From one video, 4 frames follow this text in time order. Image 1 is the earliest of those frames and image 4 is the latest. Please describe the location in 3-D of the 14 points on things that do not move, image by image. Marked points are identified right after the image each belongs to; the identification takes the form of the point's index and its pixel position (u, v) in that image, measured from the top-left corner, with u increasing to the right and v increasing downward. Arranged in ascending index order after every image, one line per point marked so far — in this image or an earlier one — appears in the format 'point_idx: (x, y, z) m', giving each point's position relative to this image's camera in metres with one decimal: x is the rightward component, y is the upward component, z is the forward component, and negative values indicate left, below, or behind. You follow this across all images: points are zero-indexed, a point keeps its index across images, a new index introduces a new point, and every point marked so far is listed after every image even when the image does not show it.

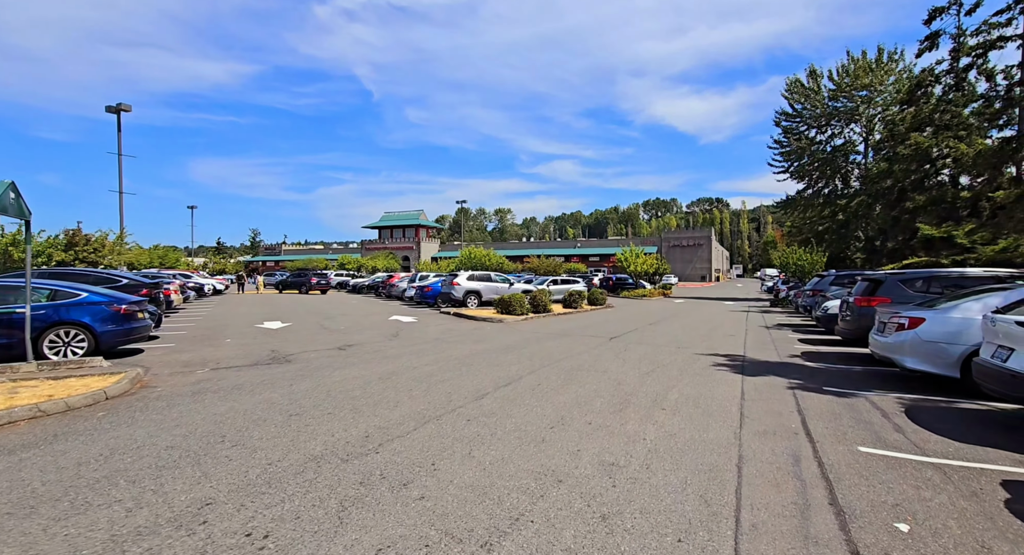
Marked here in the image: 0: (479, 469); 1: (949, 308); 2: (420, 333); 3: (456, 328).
0: (-0.3, -1.7, +4.0) m
1: (+6.4, -0.4, +6.8) m
2: (-2.7, -1.6, +13.6) m
3: (-1.8, -1.6, +15.0) m
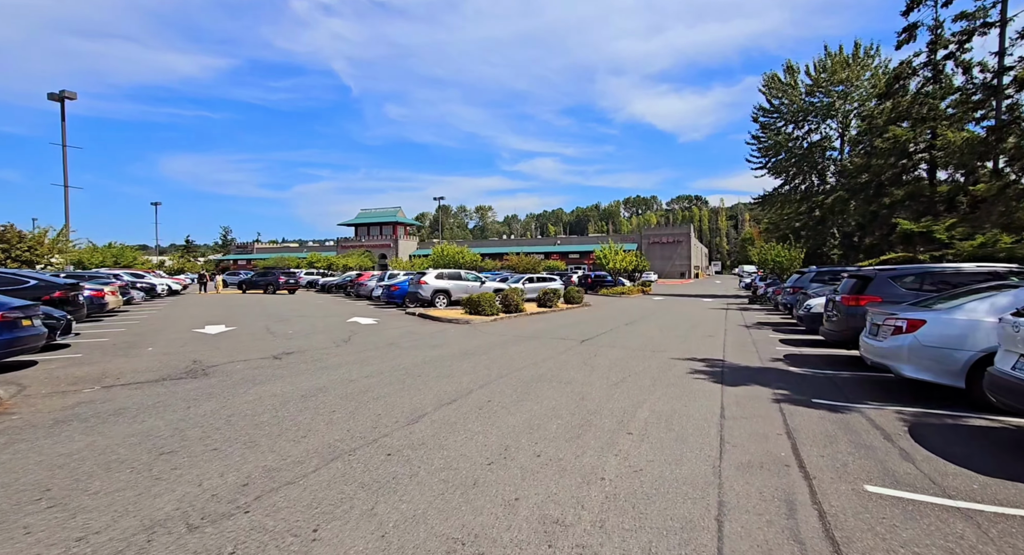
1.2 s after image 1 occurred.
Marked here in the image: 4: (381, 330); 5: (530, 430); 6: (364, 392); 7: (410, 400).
0: (-0.9, -1.7, +3.0) m
1: (+5.7, -0.4, +6.0) m
2: (-3.6, -1.6, +12.4) m
3: (-2.8, -1.6, +13.9) m
4: (-3.9, -1.6, +14.1) m
5: (+0.2, -1.7, +5.1) m
6: (-2.1, -1.6, +6.6) m
7: (-1.4, -1.6, +6.2) m
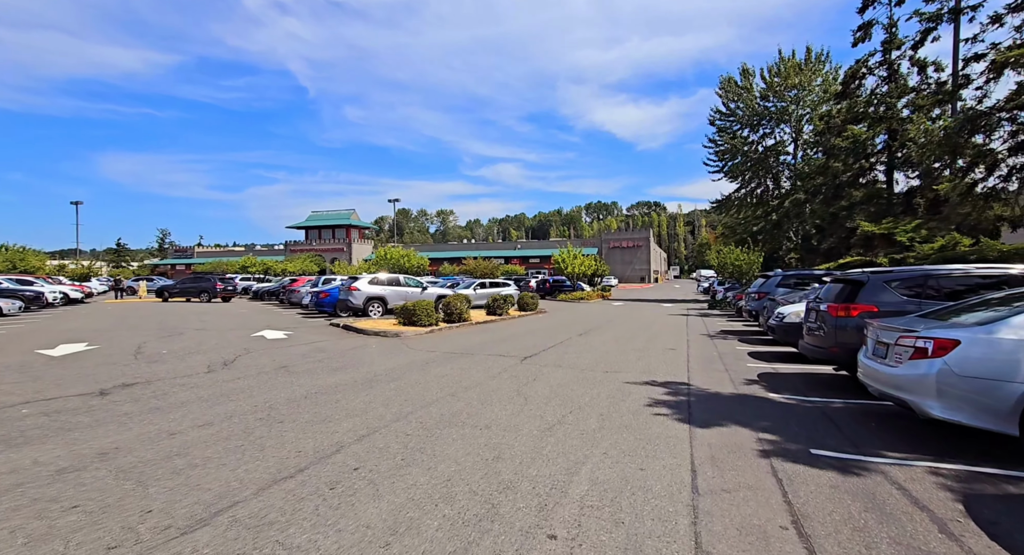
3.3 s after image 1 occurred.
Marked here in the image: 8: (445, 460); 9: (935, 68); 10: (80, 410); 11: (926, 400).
0: (-1.7, -1.7, +0.9) m
1: (+4.6, -0.4, +4.4) m
2: (-5.2, -1.7, +10.1) m
3: (-4.5, -1.7, +11.6) m
4: (-5.6, -1.7, +11.7) m
5: (-0.8, -1.7, +3.1) m
6: (-3.2, -1.7, +4.4) m
7: (-2.4, -1.7, +4.1) m
8: (-0.6, -1.7, +4.4) m
9: (+17.2, +8.5, +18.9) m
10: (-5.6, -1.7, +6.0) m
11: (+4.1, -1.2, +4.6) m
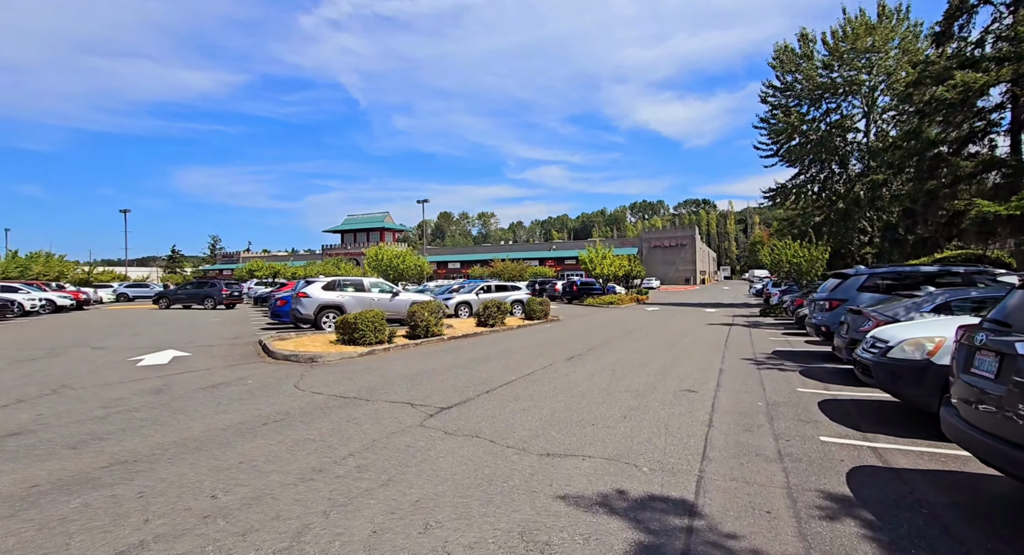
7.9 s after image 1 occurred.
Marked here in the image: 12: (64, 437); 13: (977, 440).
0: (-3.9, -1.7, -2.8) m
1: (+2.7, -0.4, +0.2) m
2: (-6.4, -1.8, +6.7) m
3: (-5.6, -1.8, +8.1) m
4: (-6.8, -1.8, +8.4) m
5: (-2.8, -1.7, -0.7) m
6: (-5.0, -1.8, +0.9) m
7: (-4.3, -1.7, +0.5) m
8: (-2.5, -1.7, +0.6) m
9: (+16.5, +8.6, +13.4) m
10: (-7.2, -1.8, +2.7) m
11: (+2.2, -1.2, +0.3) m
12: (-5.1, -1.8, +5.3) m
13: (+3.3, -1.2, +3.4) m
